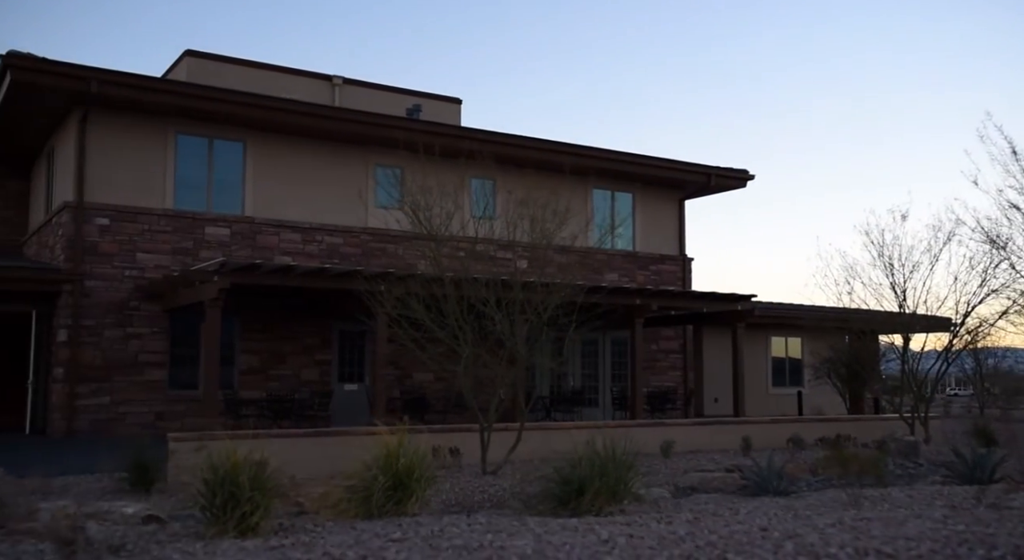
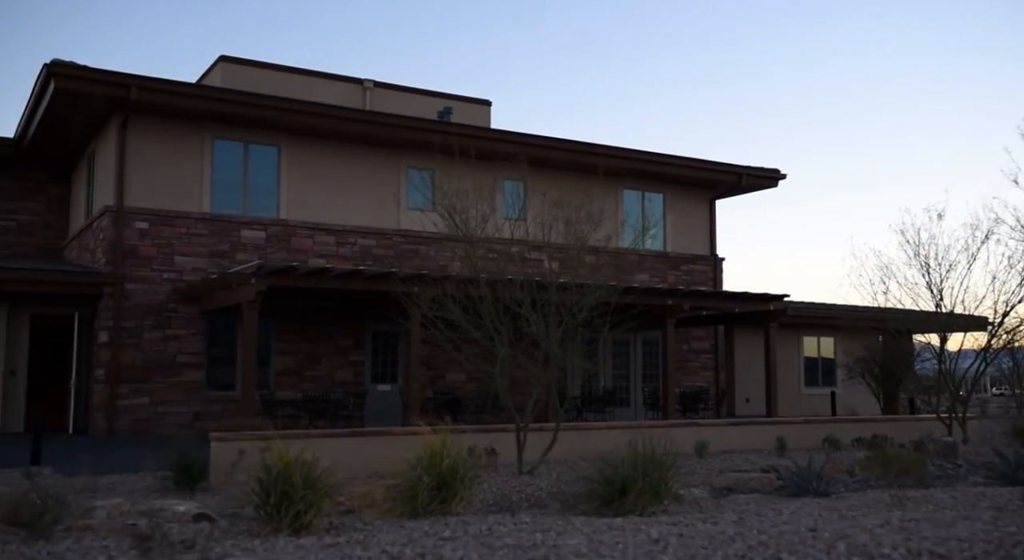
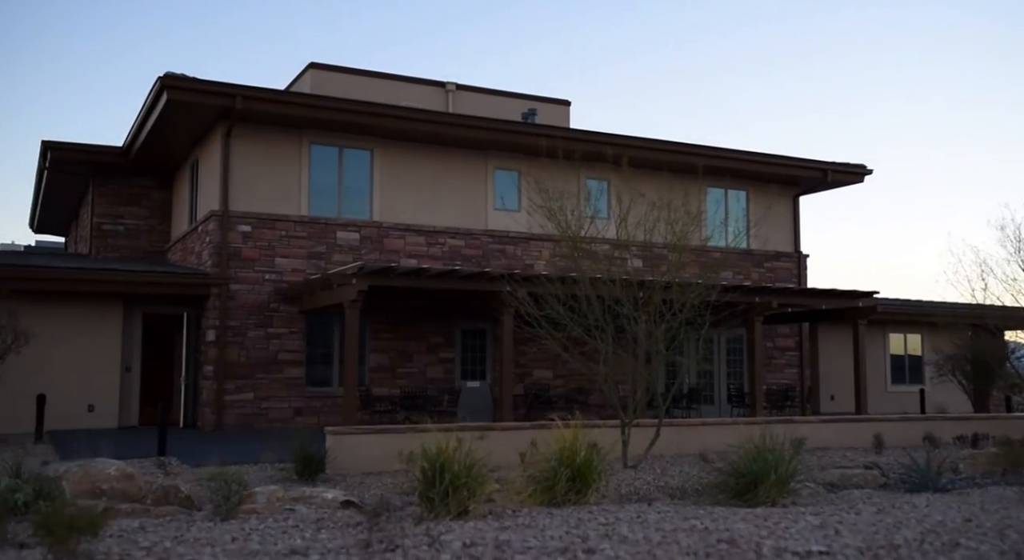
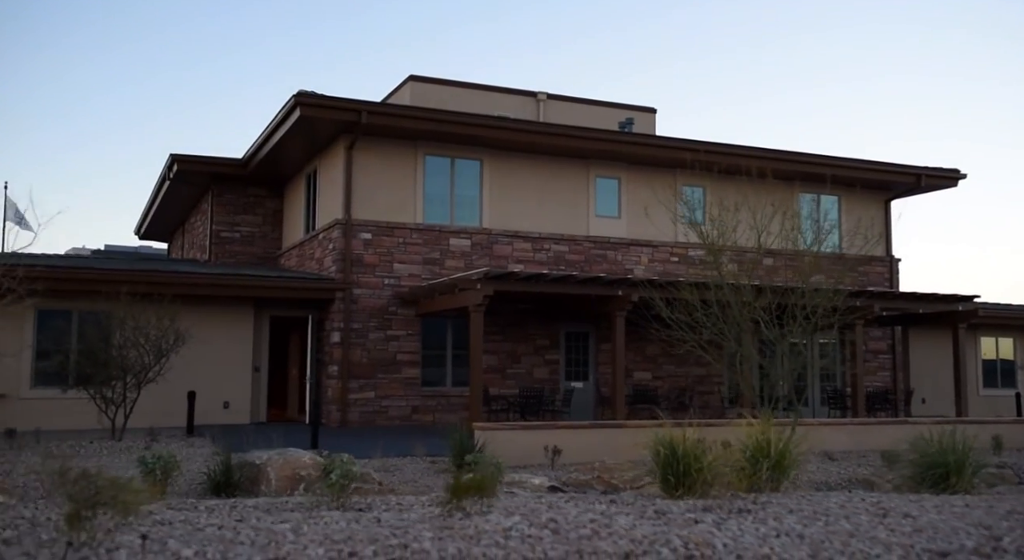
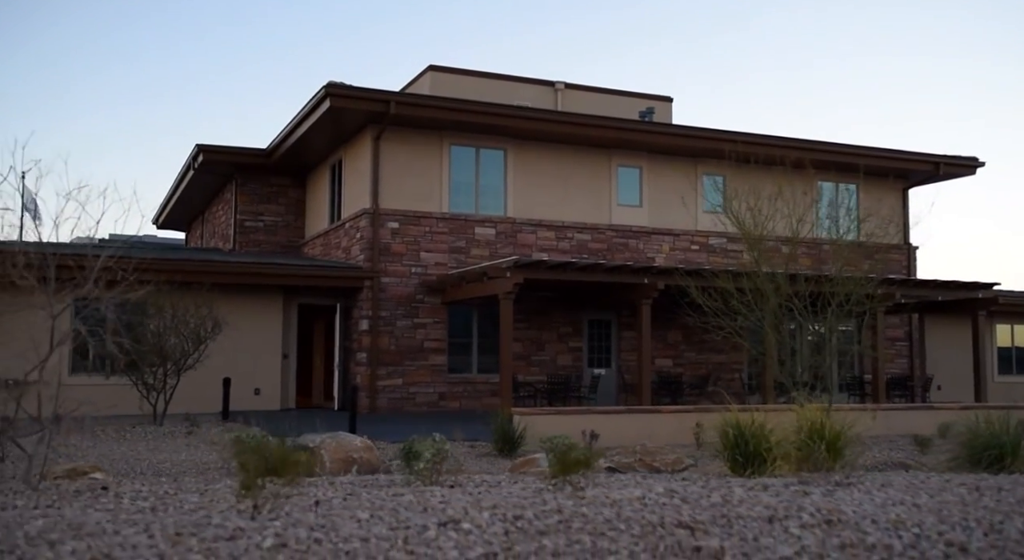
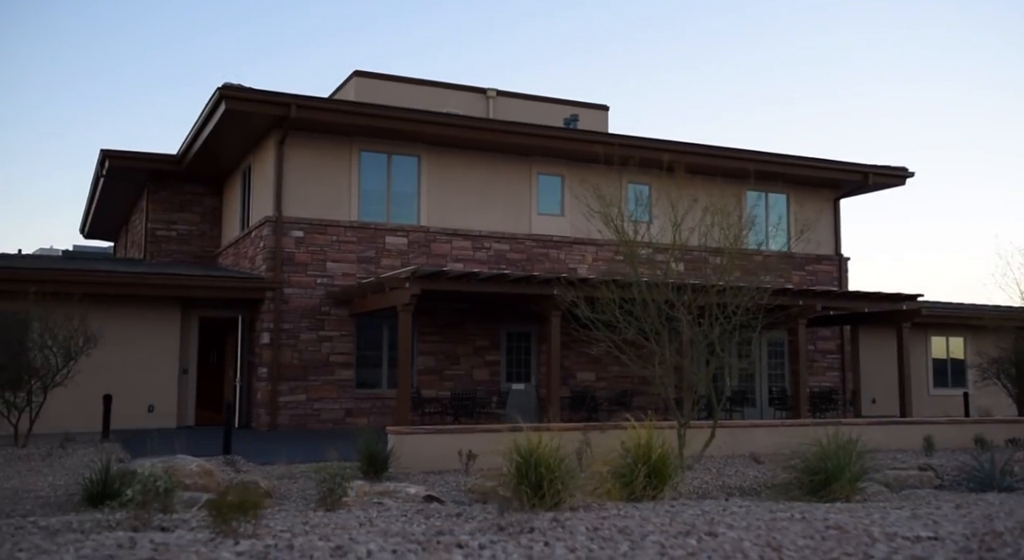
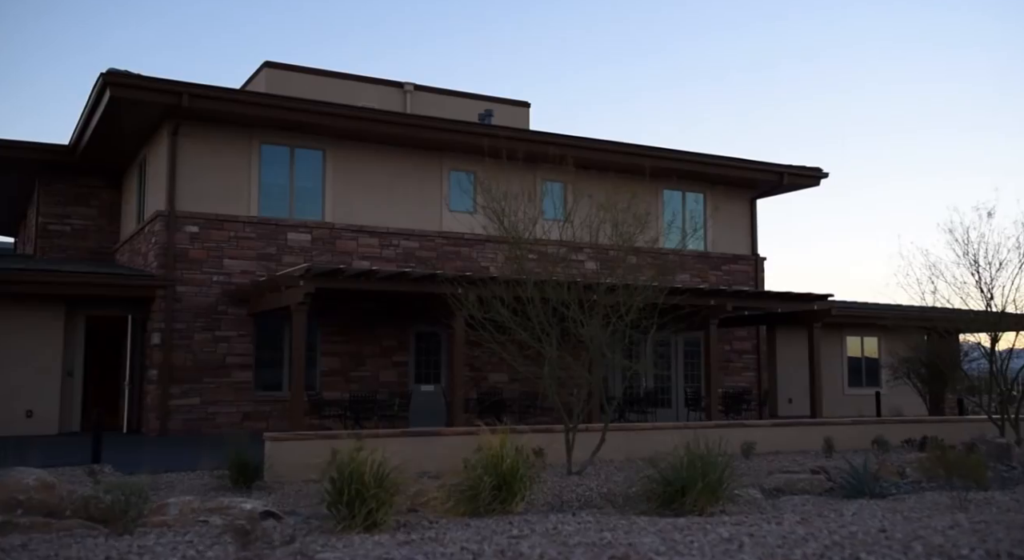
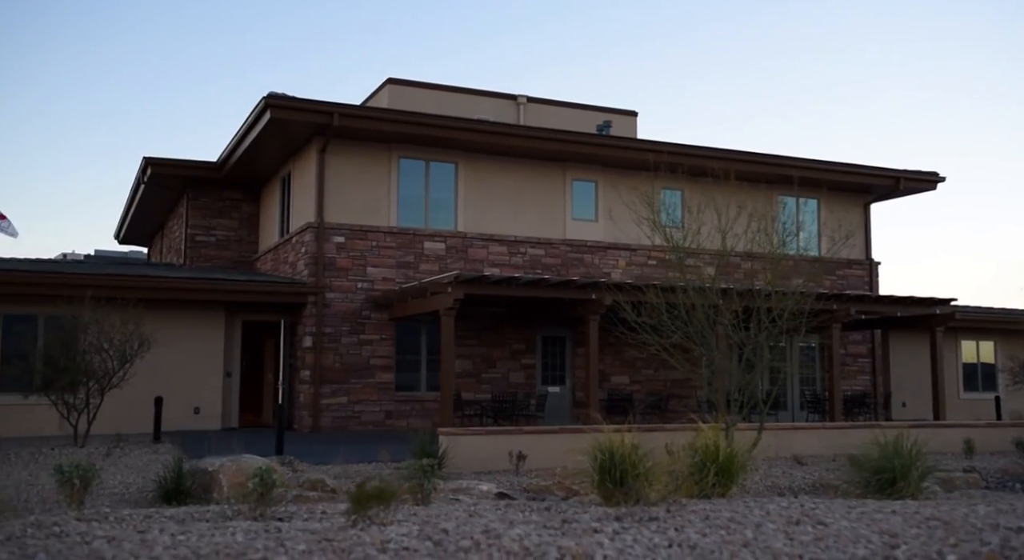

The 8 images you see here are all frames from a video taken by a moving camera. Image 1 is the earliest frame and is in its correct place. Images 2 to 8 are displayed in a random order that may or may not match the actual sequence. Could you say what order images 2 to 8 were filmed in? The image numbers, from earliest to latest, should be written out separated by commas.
2, 7, 3, 6, 8, 4, 5
